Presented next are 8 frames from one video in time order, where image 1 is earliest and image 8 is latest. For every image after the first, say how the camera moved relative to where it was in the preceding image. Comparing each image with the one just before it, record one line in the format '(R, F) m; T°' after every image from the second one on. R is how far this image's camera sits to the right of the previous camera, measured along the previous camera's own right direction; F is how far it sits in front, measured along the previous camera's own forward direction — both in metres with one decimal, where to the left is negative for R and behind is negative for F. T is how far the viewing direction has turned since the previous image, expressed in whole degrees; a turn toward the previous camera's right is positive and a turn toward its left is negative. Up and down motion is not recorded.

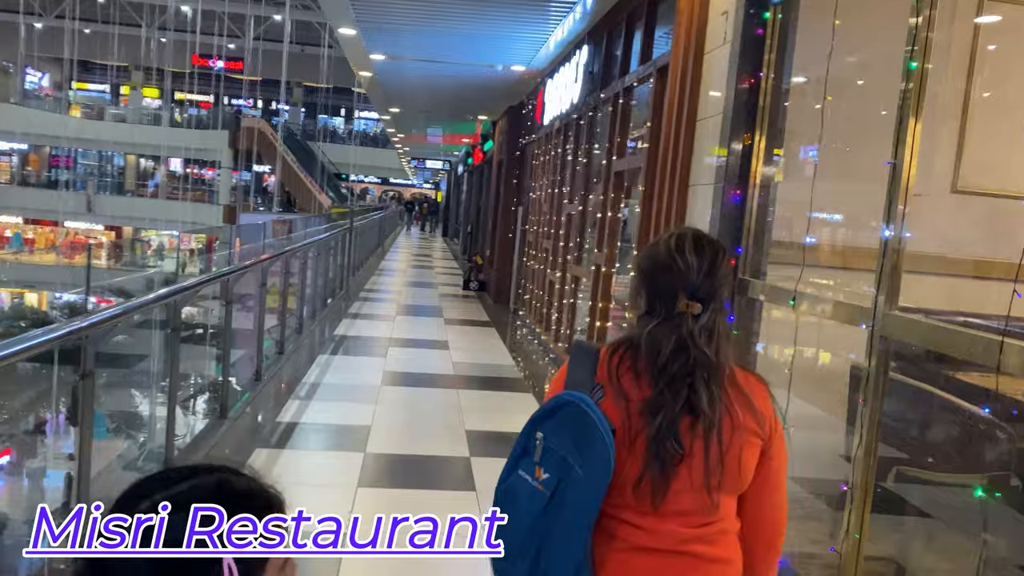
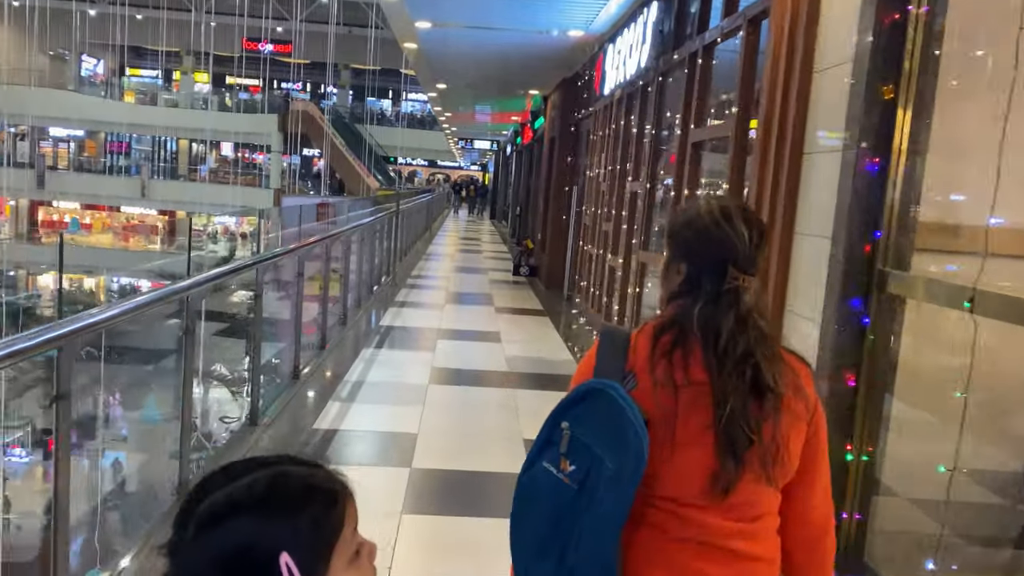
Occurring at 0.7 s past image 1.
(-0.1, +0.4) m; -3°
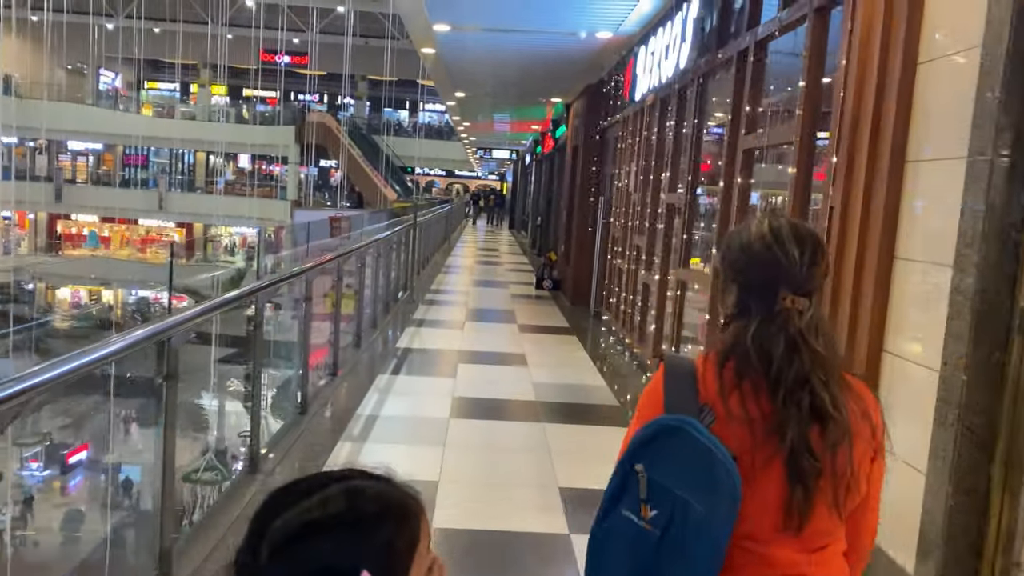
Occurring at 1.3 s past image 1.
(-0.1, +0.4) m; -1°
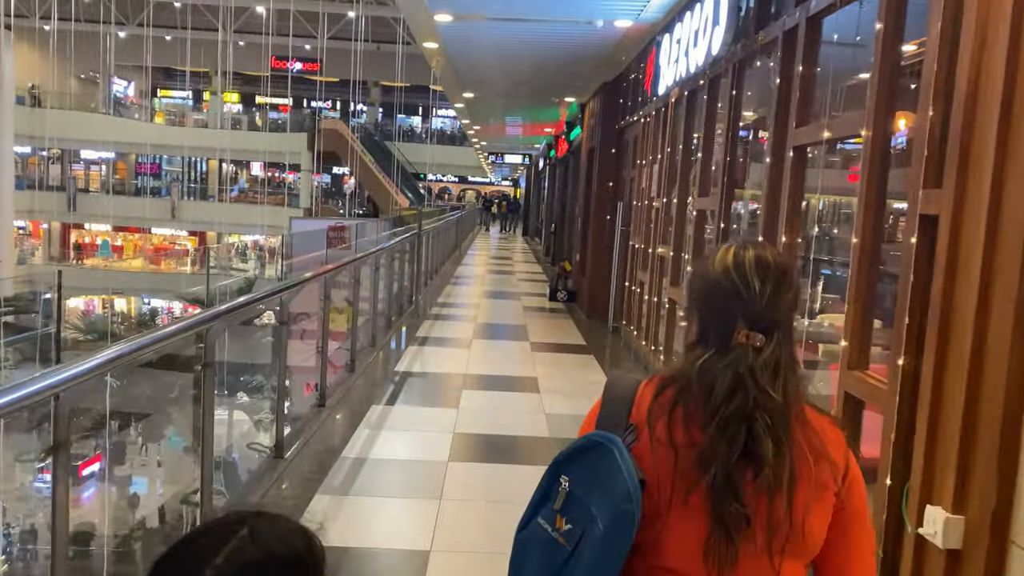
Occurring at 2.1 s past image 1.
(0.0, +0.5) m; -1°
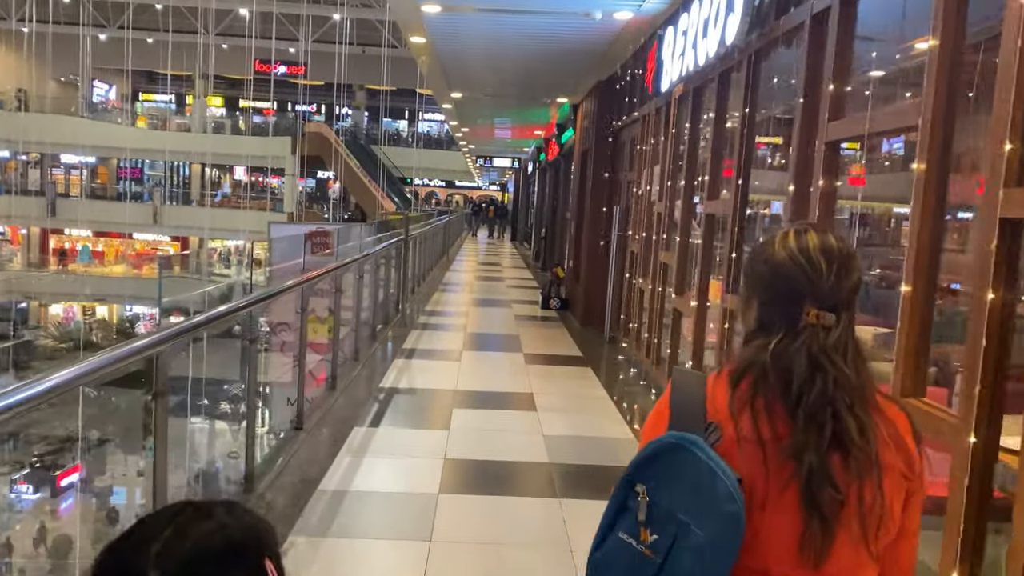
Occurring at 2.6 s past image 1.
(0.0, +0.3) m; +1°
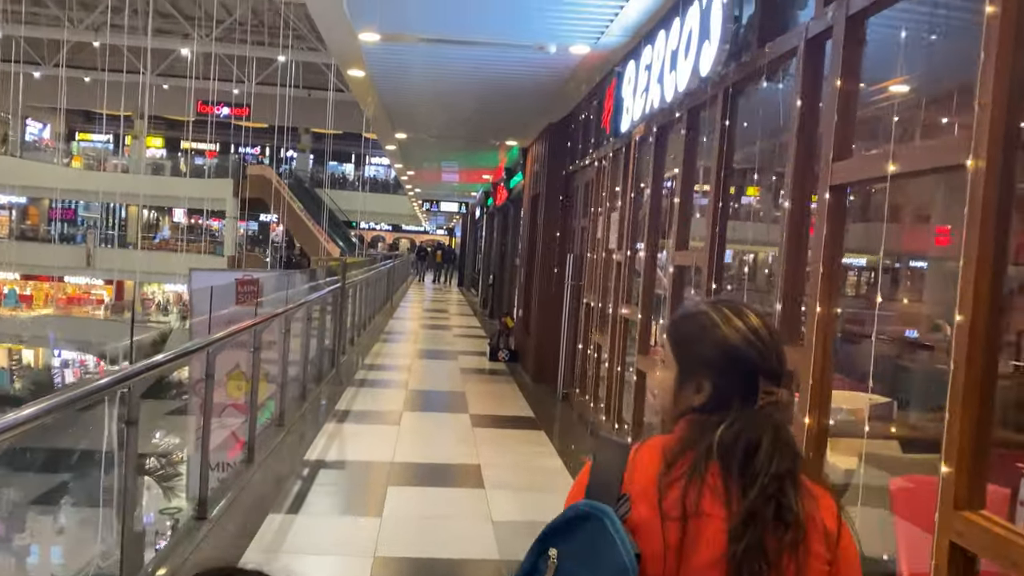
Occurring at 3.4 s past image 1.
(0.0, +0.4) m; +4°
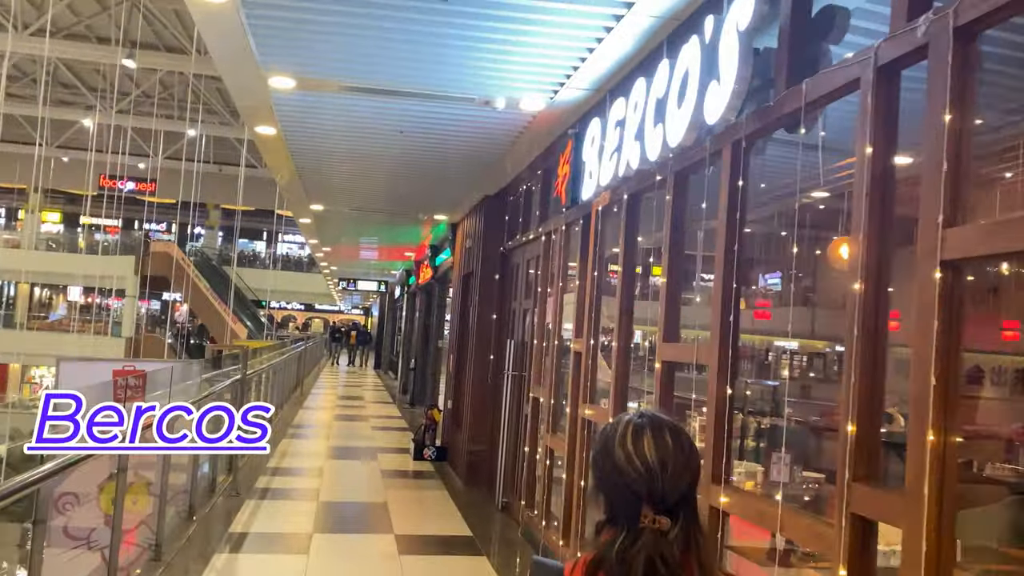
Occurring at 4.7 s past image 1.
(-0.1, +0.7) m; +6°
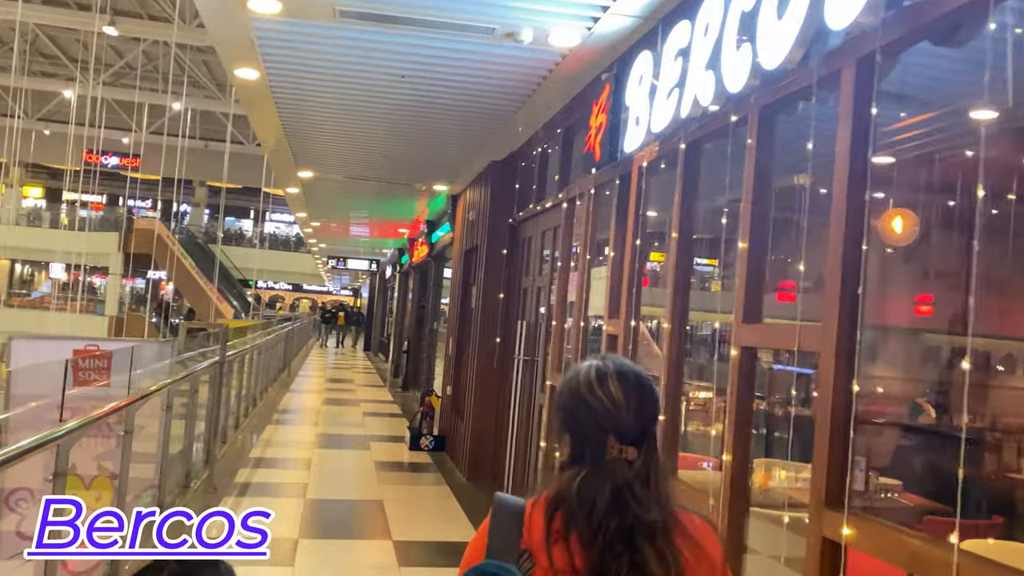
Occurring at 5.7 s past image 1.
(-0.1, +0.5) m; +1°
